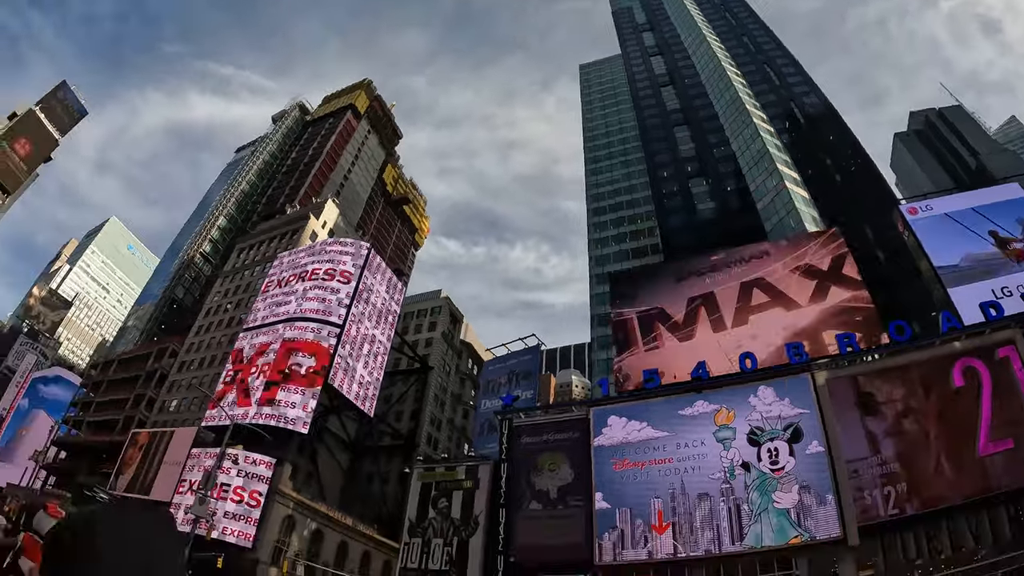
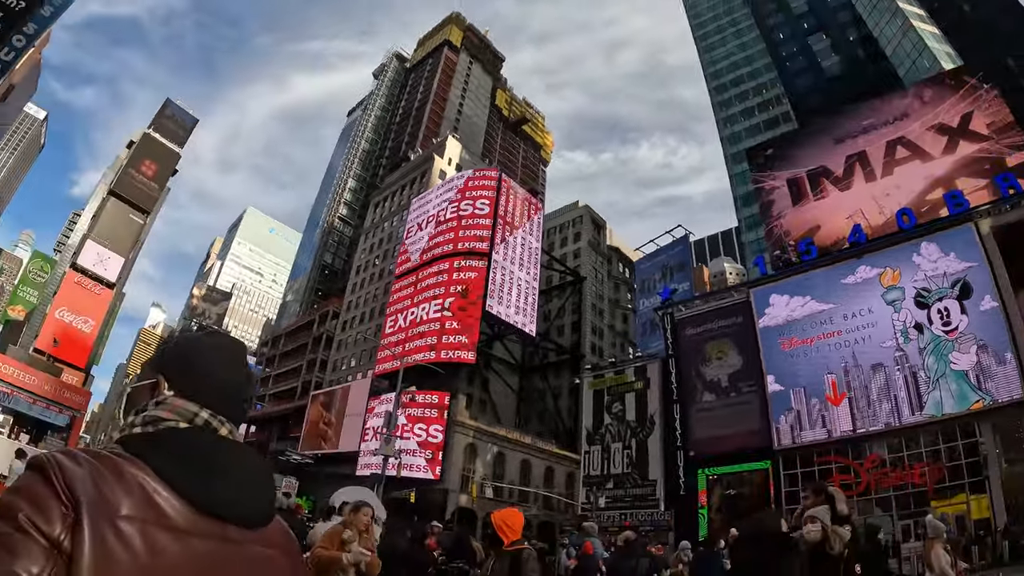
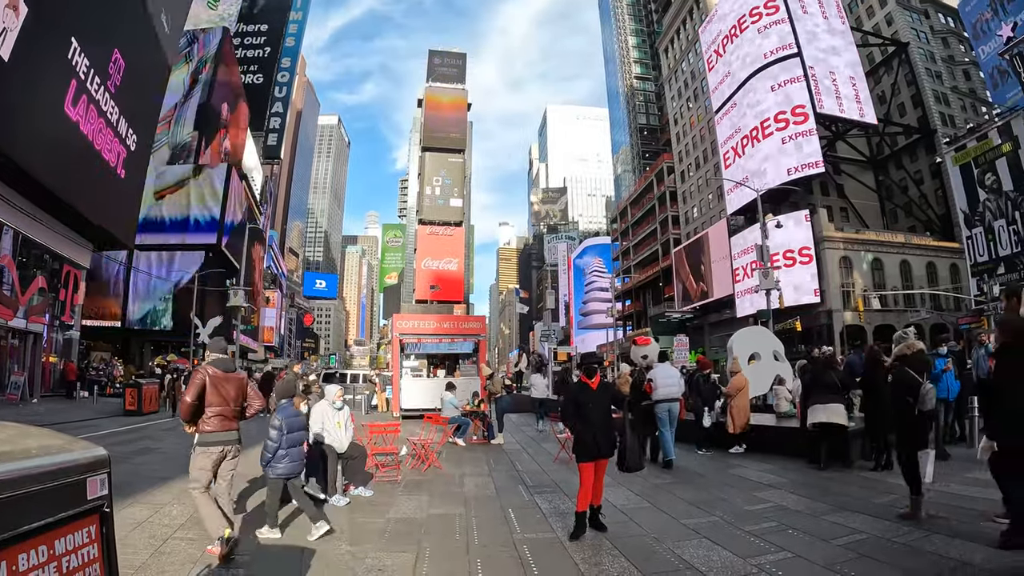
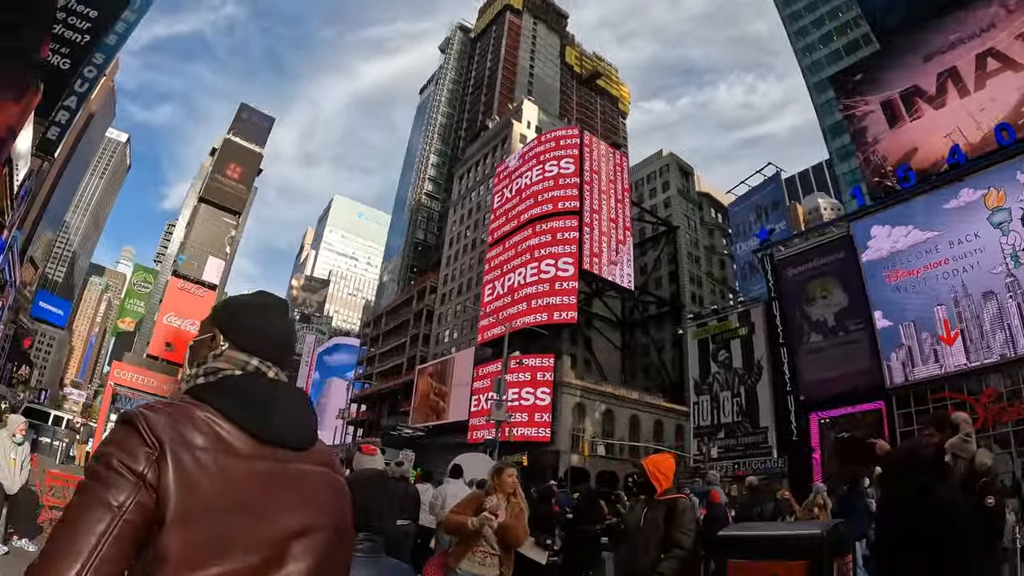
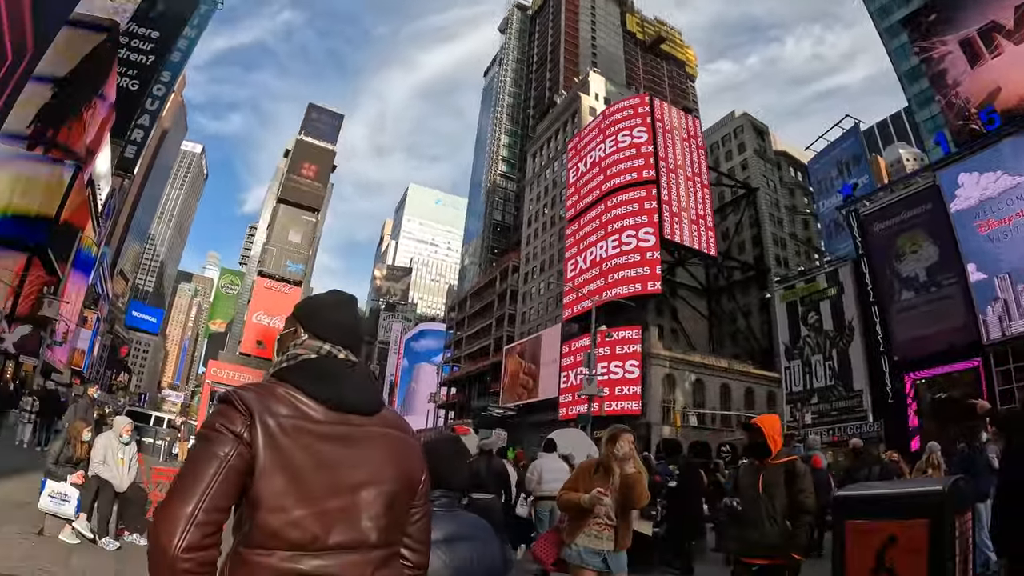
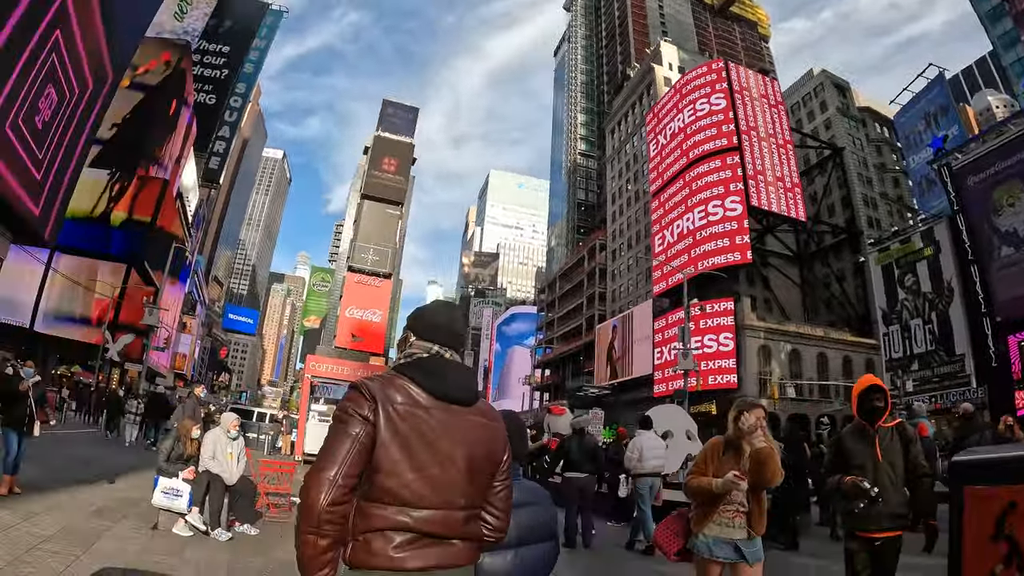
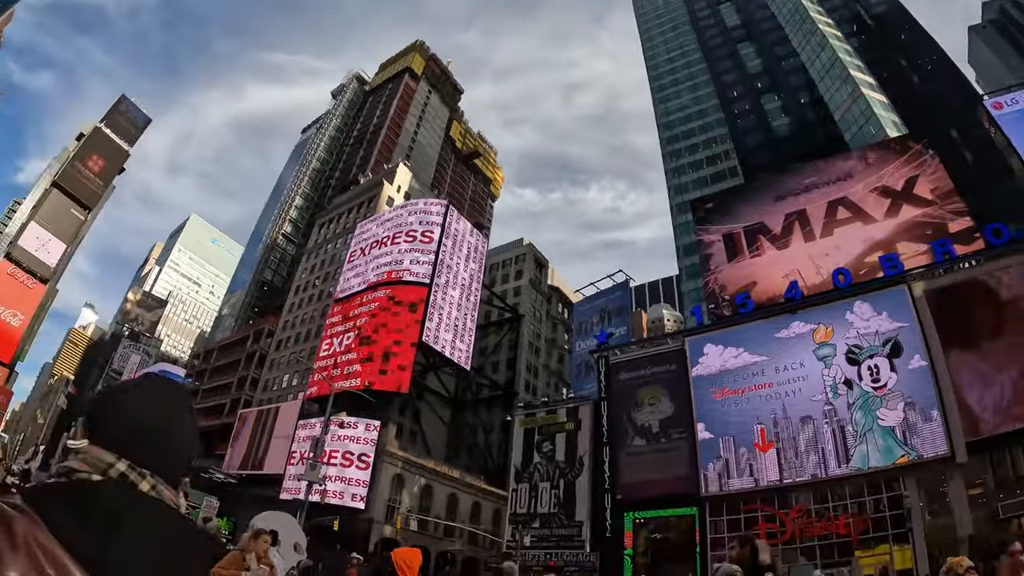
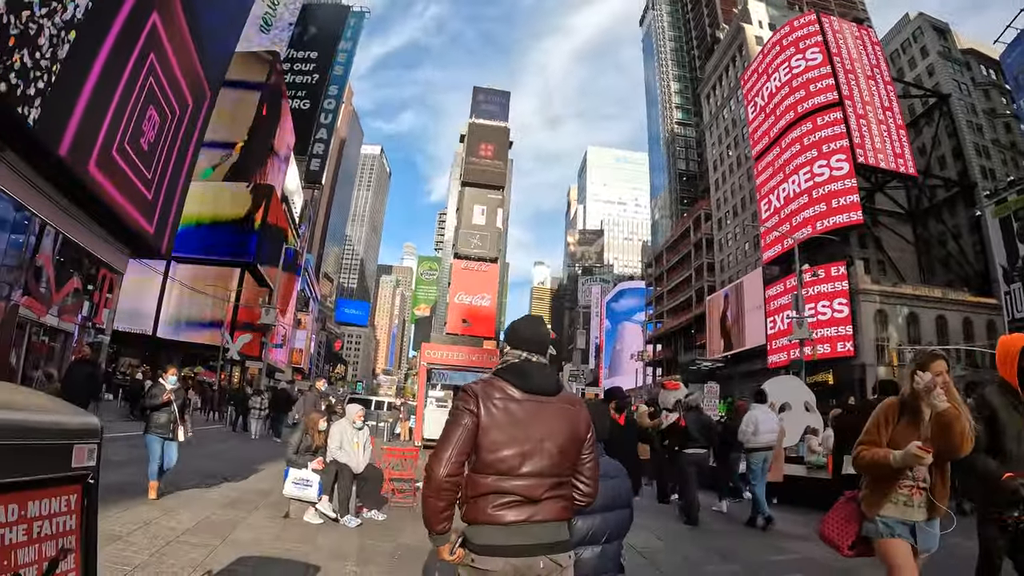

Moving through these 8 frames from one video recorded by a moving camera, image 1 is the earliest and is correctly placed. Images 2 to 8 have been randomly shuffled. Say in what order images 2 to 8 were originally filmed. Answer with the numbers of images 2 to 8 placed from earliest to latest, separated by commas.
7, 2, 4, 5, 6, 8, 3
